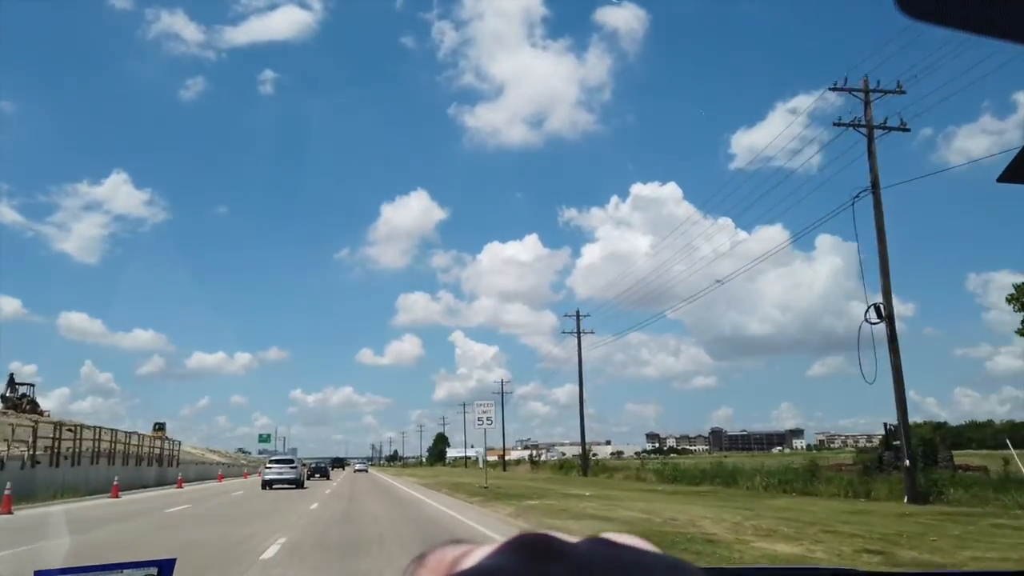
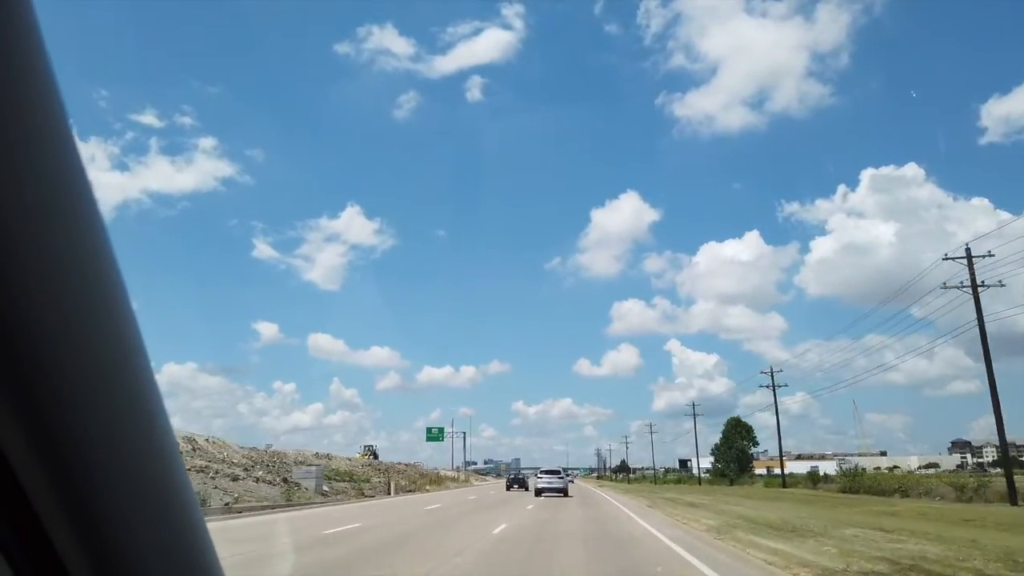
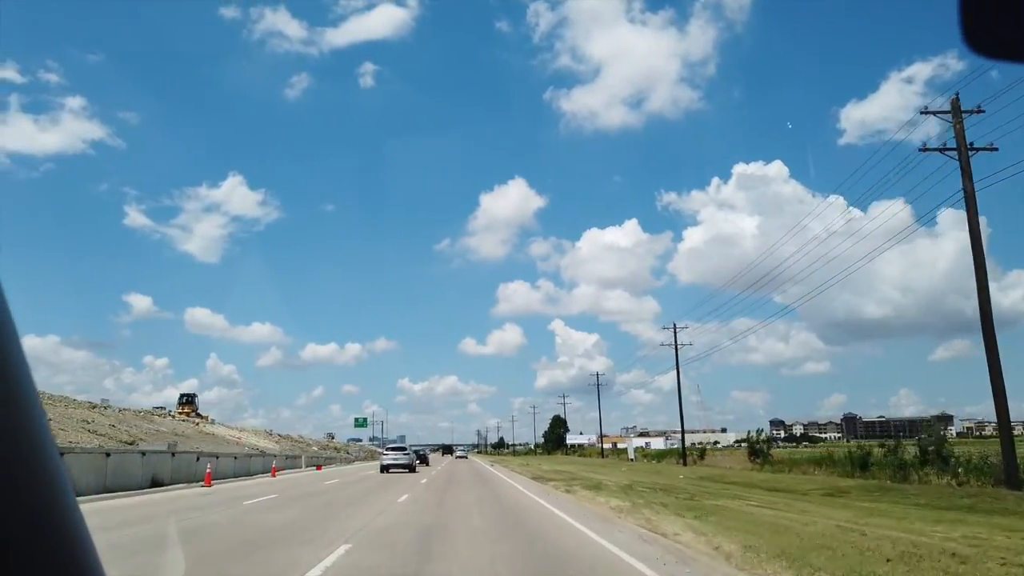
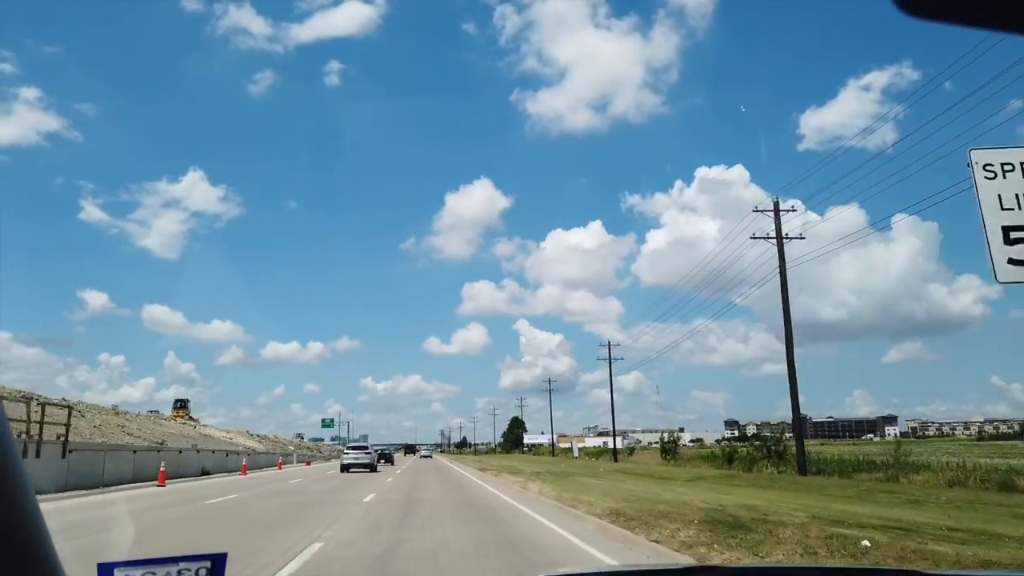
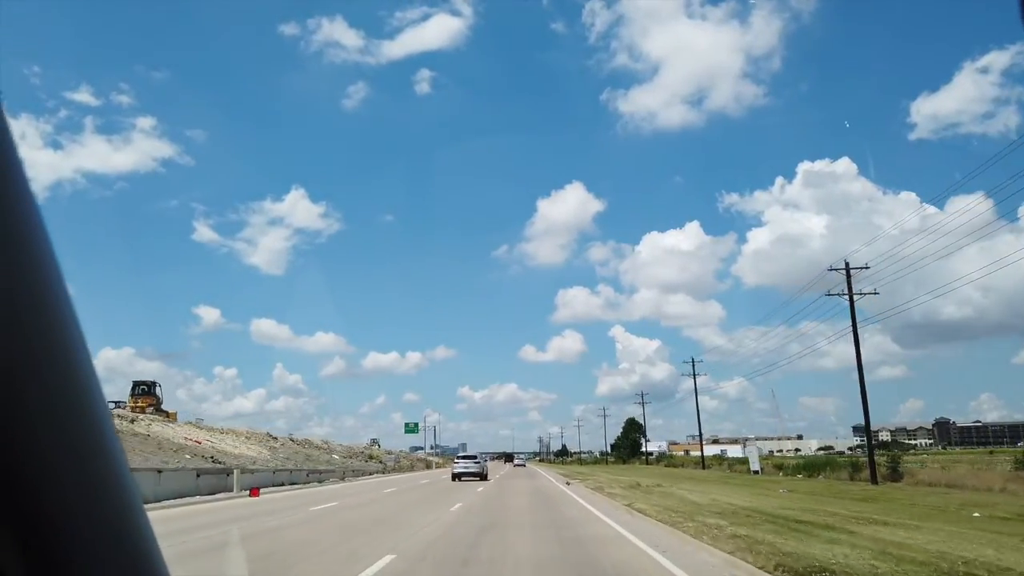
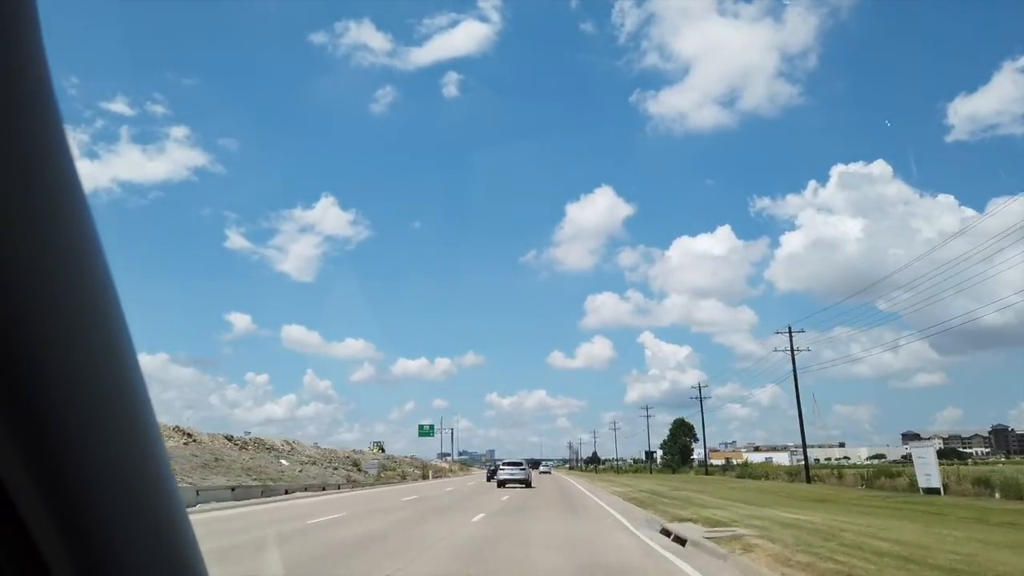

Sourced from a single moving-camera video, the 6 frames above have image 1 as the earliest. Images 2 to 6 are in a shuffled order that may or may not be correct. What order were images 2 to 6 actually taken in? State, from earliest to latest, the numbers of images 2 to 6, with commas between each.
4, 3, 5, 6, 2
